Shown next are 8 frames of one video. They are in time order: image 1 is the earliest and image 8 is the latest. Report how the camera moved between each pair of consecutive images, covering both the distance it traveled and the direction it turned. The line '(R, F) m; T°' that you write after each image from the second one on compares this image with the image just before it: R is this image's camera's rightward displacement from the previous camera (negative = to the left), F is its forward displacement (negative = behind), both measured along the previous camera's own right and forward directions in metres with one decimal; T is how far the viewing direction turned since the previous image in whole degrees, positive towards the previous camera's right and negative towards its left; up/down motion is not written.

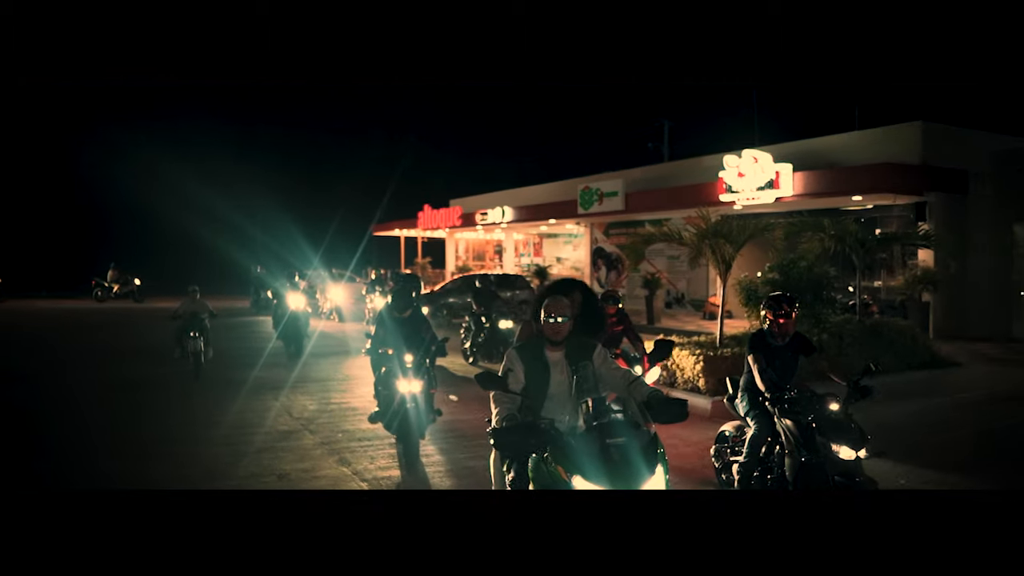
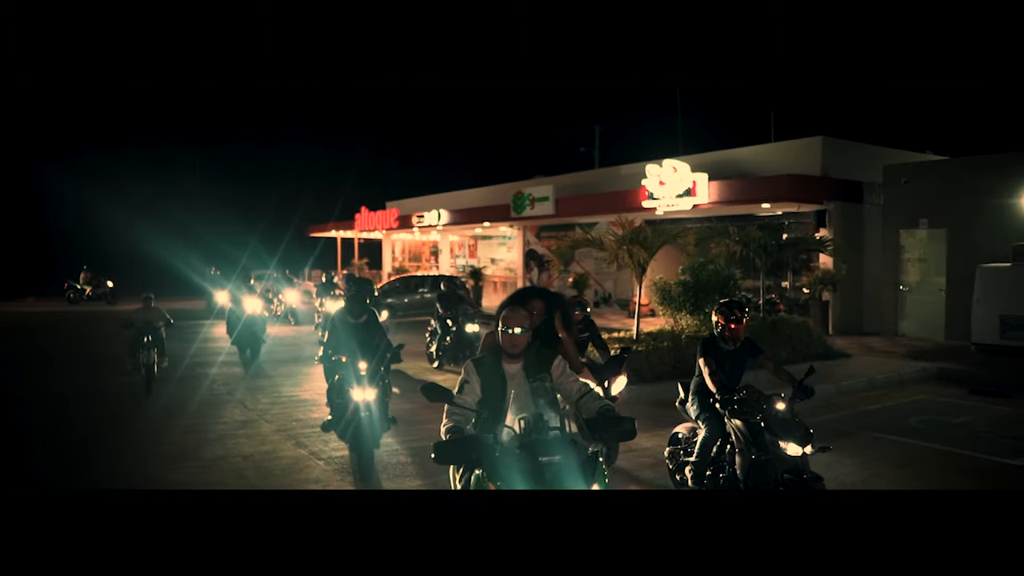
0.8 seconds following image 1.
(0.0, -0.2) m; +5°
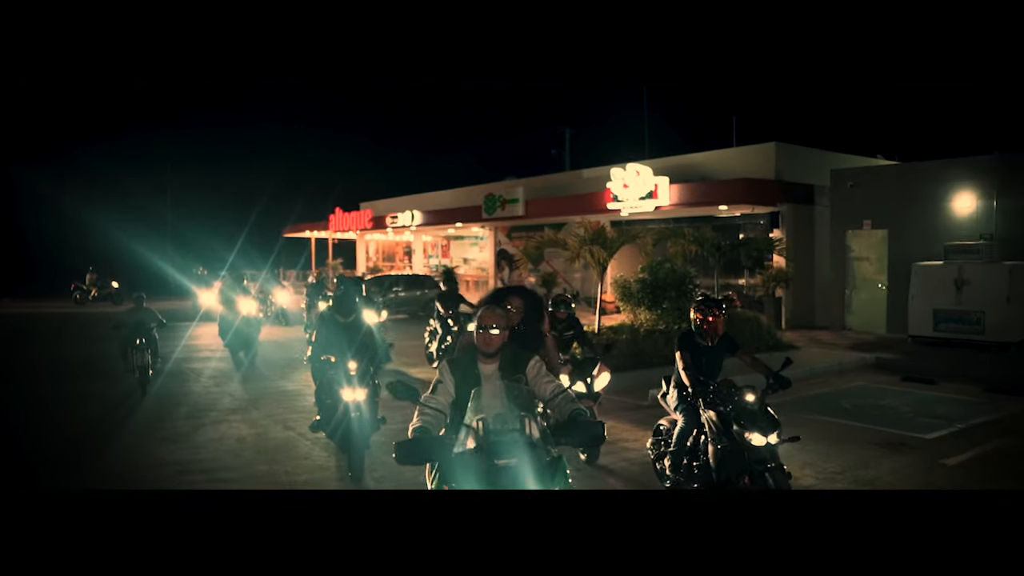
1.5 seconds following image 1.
(-0.1, -0.2) m; +4°
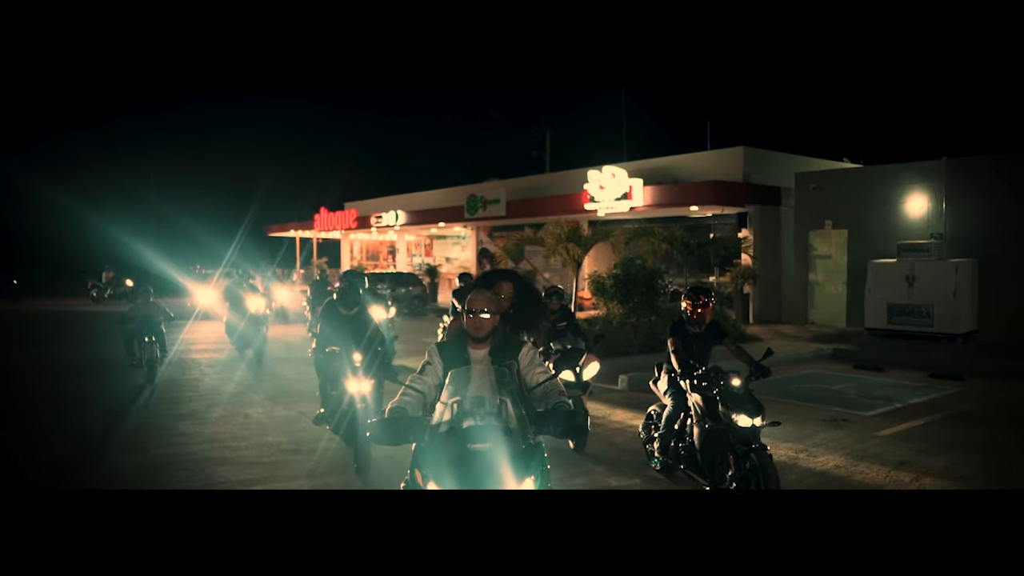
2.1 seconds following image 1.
(-0.2, -0.2) m; +3°
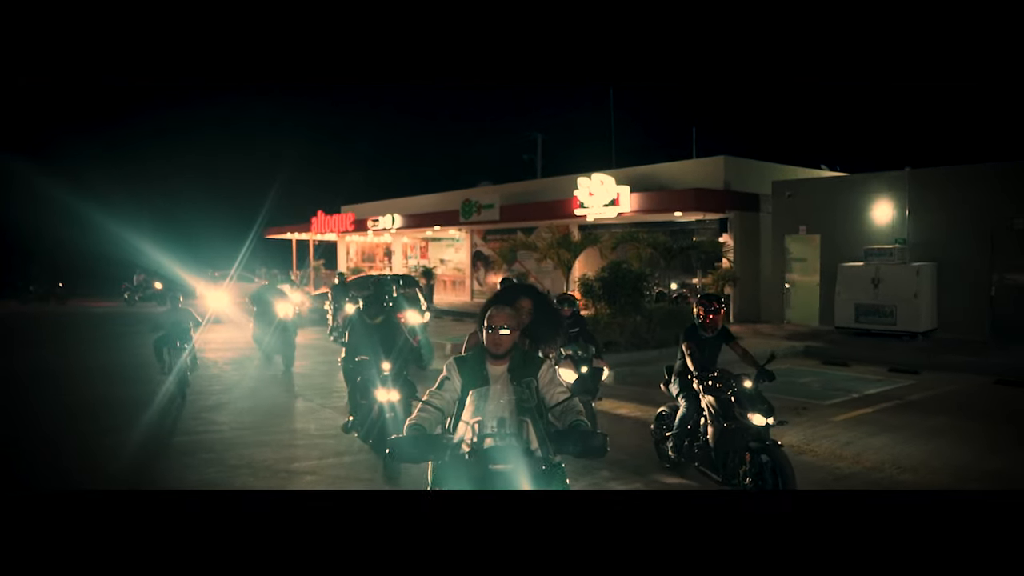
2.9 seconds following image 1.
(-0.3, -0.2) m; +4°
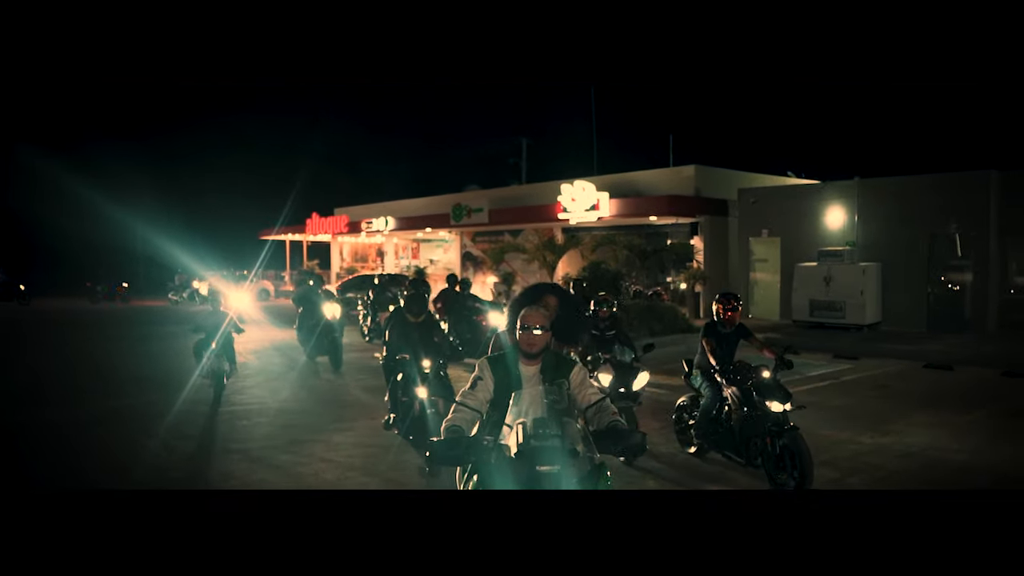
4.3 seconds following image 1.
(-0.4, -0.3) m; +5°
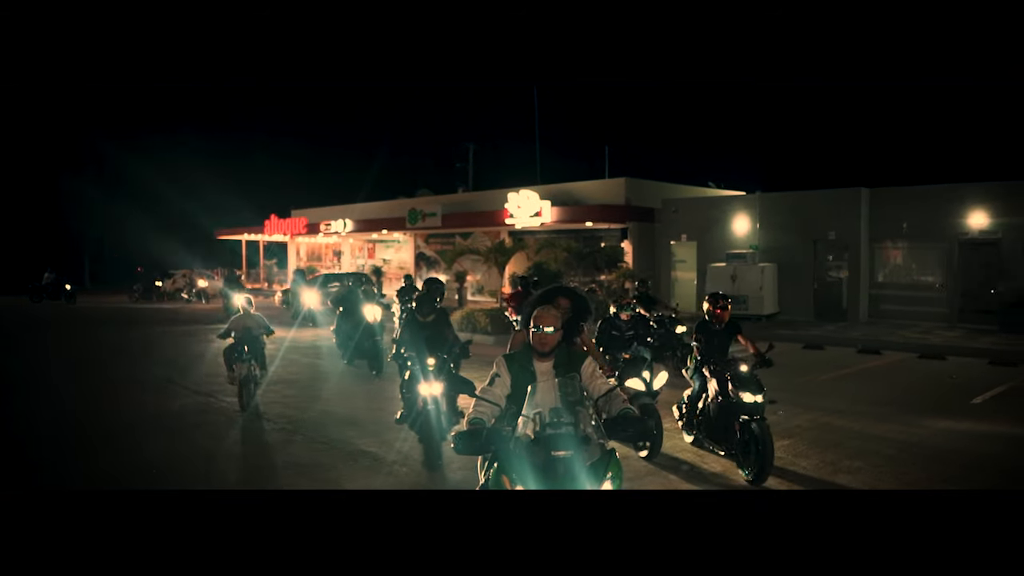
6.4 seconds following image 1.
(-0.8, -0.4) m; +11°
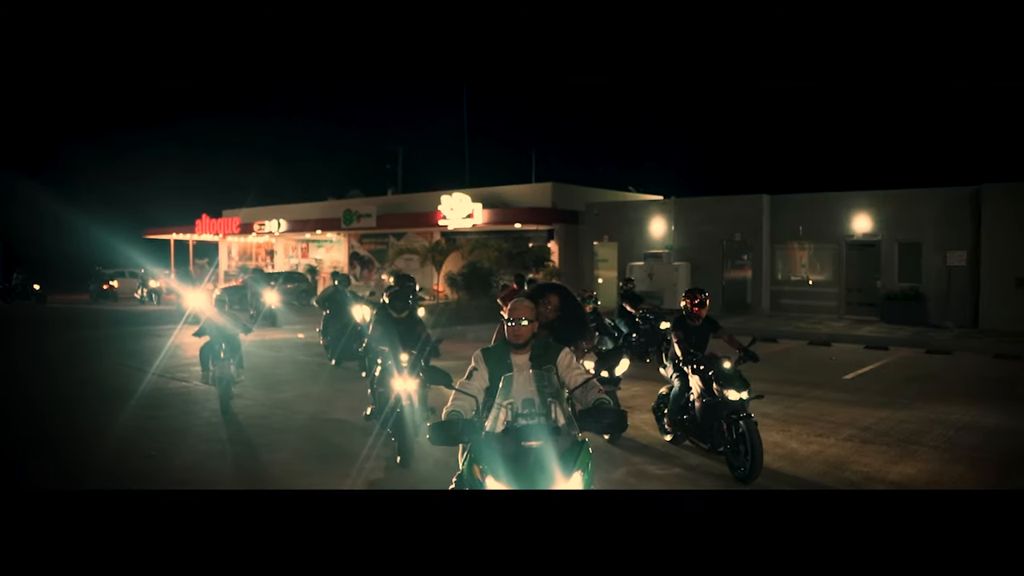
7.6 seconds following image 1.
(-0.5, -0.1) m; +9°
